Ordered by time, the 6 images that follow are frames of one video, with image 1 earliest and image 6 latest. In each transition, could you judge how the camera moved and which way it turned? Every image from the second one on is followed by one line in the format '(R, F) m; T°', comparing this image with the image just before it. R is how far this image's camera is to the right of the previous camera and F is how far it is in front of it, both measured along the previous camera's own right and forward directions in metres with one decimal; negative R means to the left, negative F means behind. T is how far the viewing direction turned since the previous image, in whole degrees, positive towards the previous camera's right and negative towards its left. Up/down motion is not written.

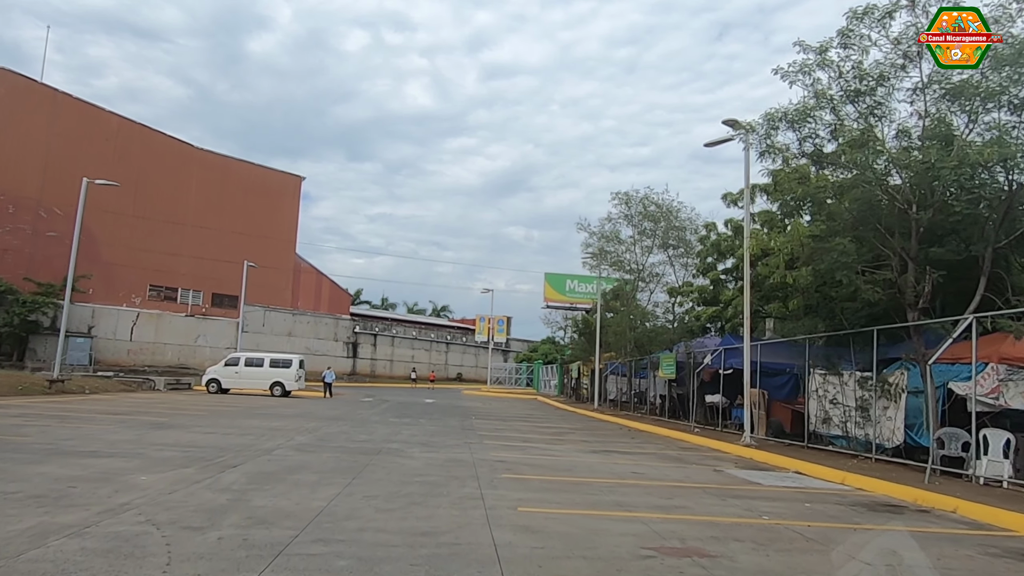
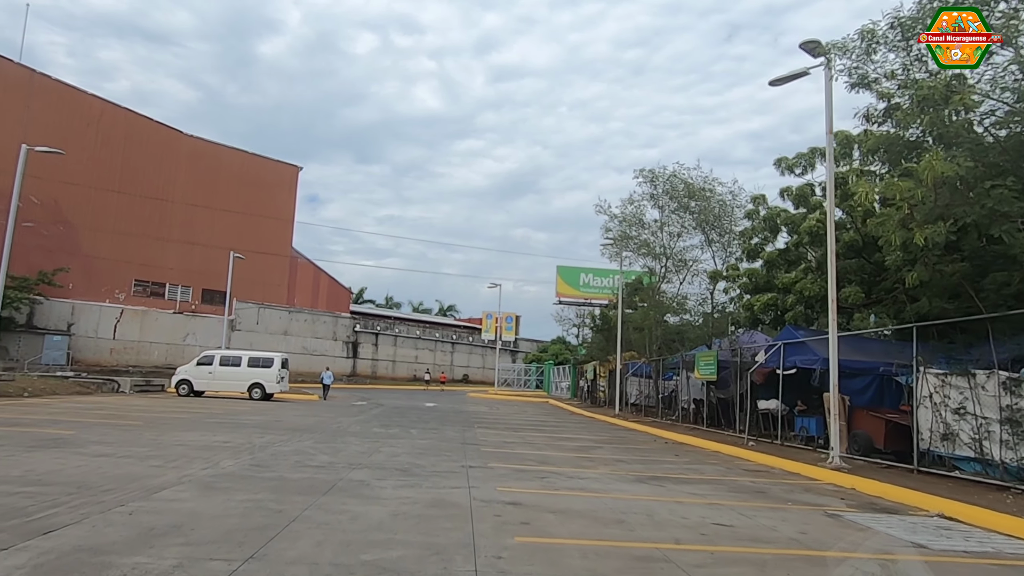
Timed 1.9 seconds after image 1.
(-0.1, +4.3) m; -1°
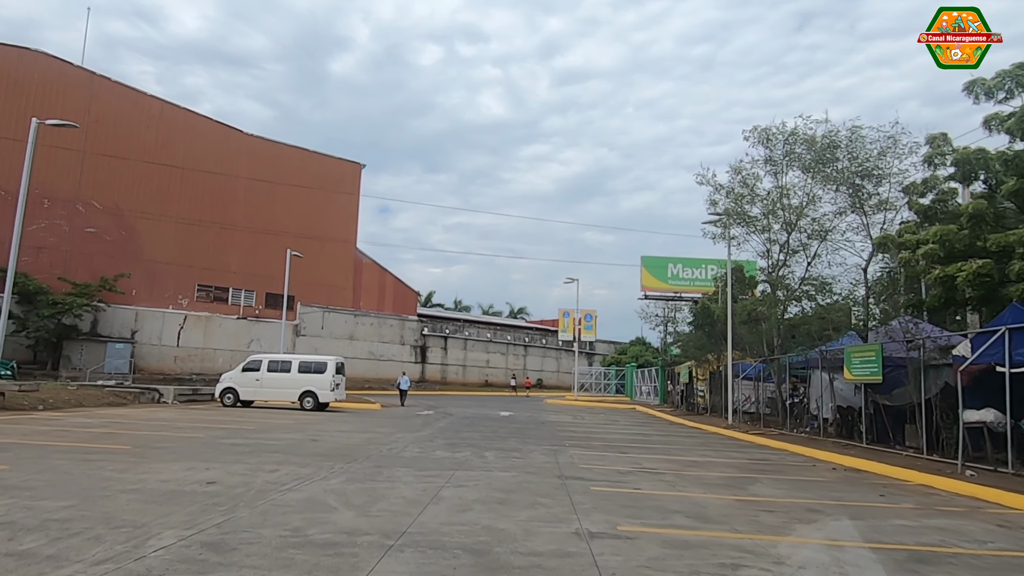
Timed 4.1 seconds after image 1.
(-0.8, +4.9) m; -6°
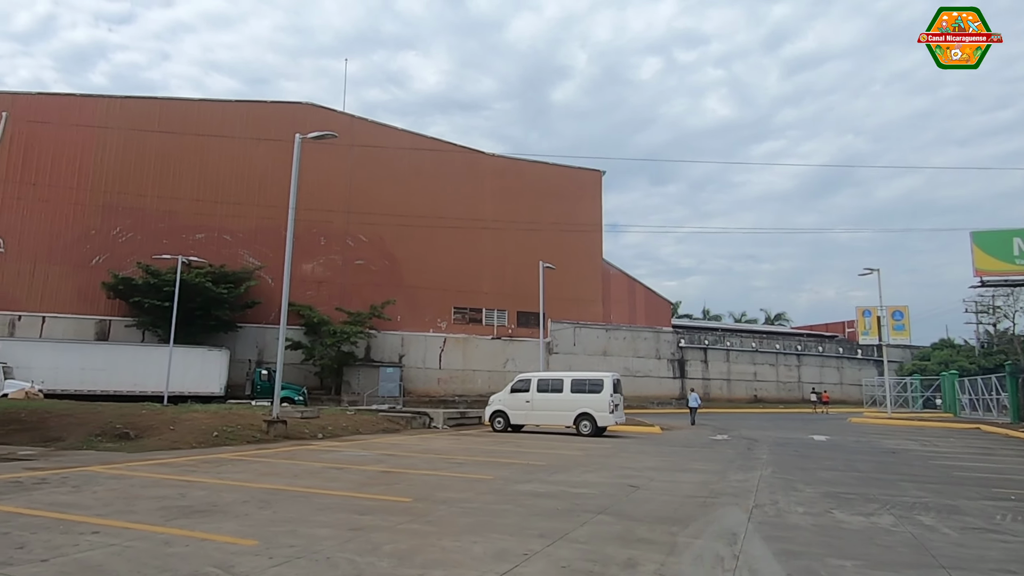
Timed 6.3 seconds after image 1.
(-2.4, +4.2) m; -20°
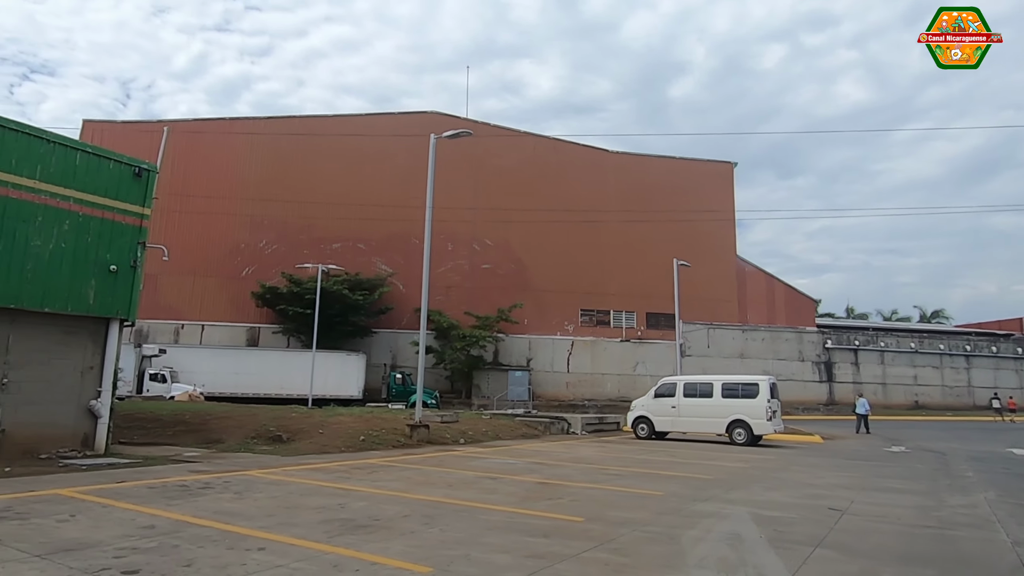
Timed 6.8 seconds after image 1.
(-0.7, +1.0) m; -10°
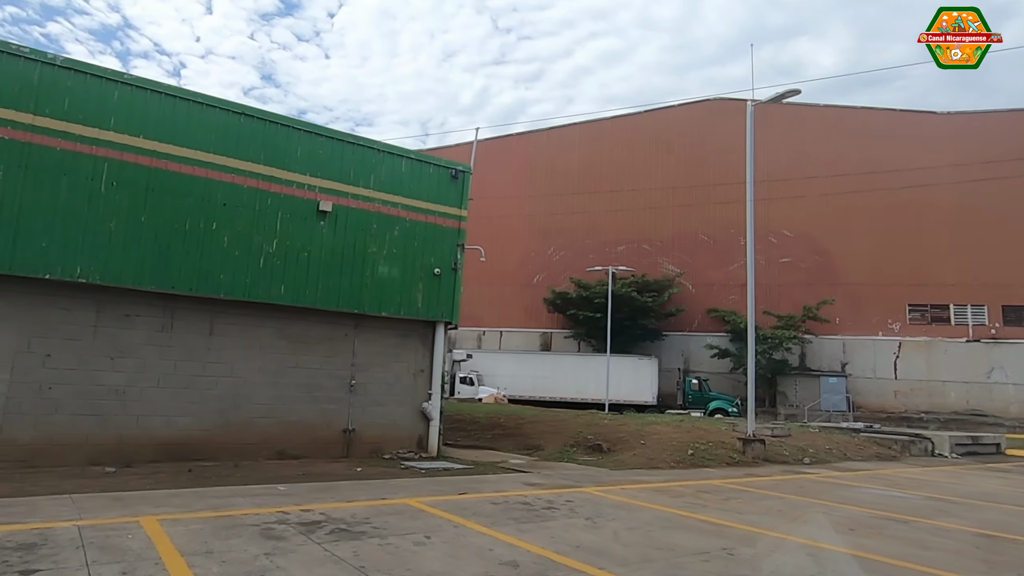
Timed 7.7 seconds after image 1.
(-1.4, +1.7) m; -23°
